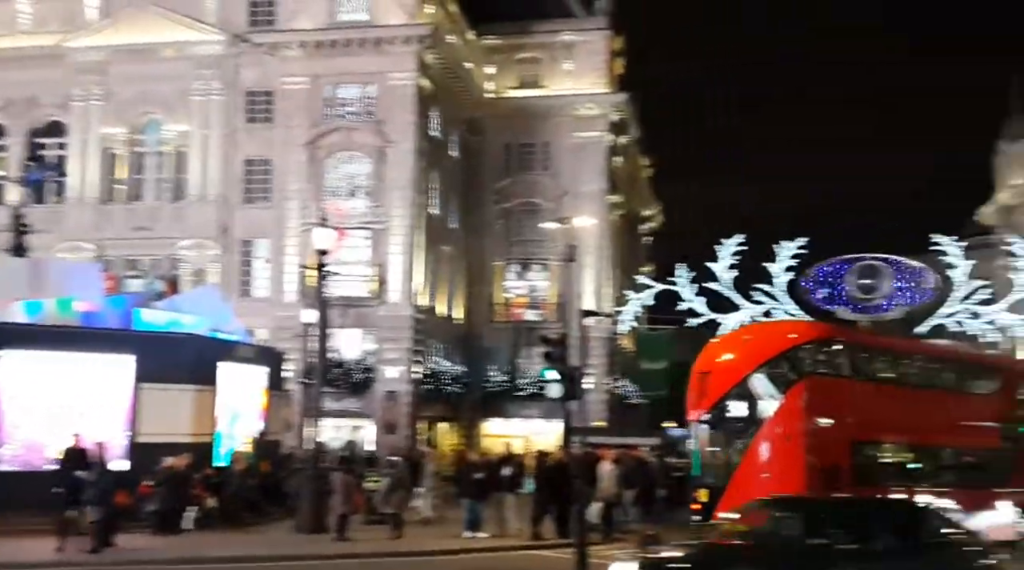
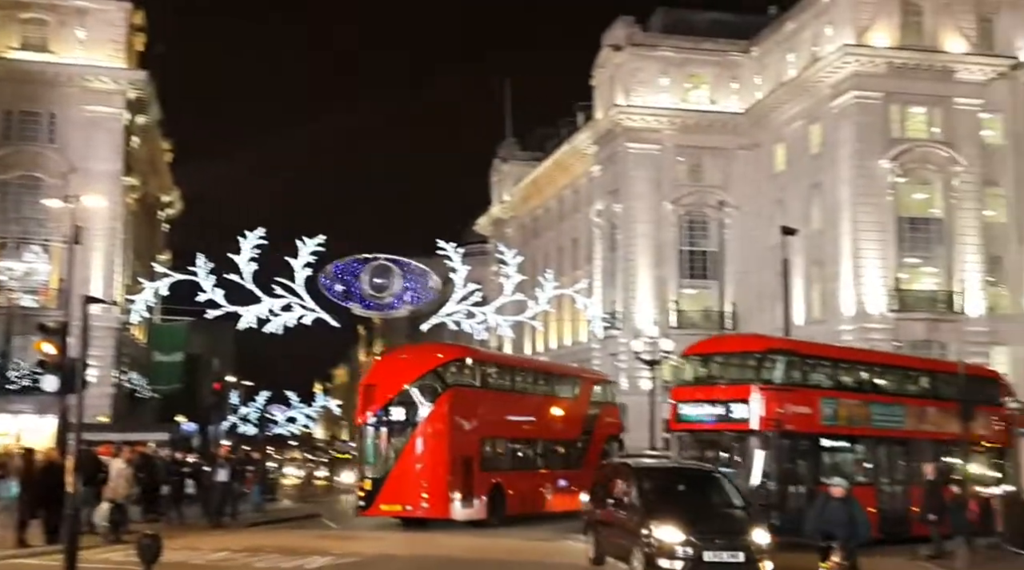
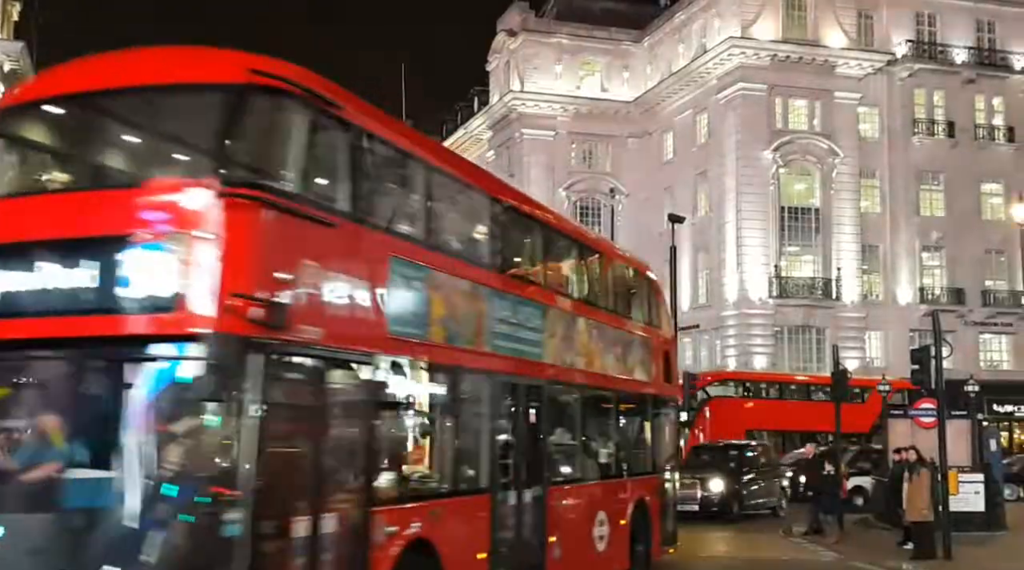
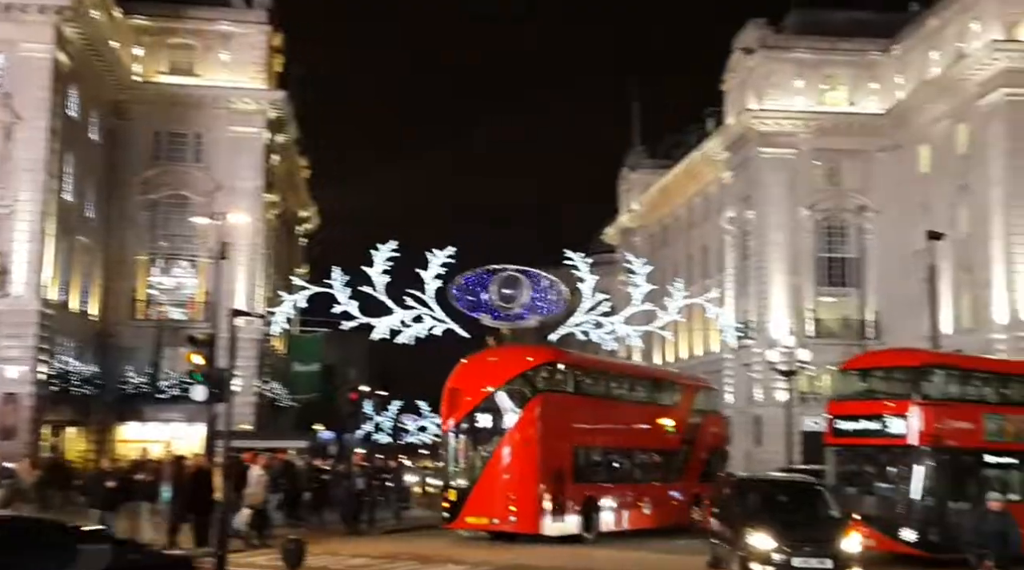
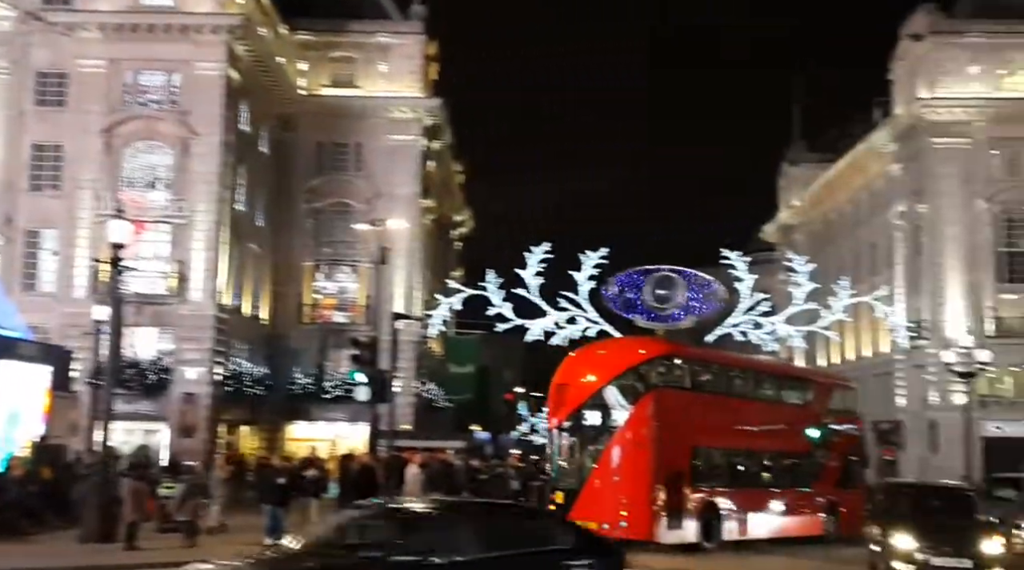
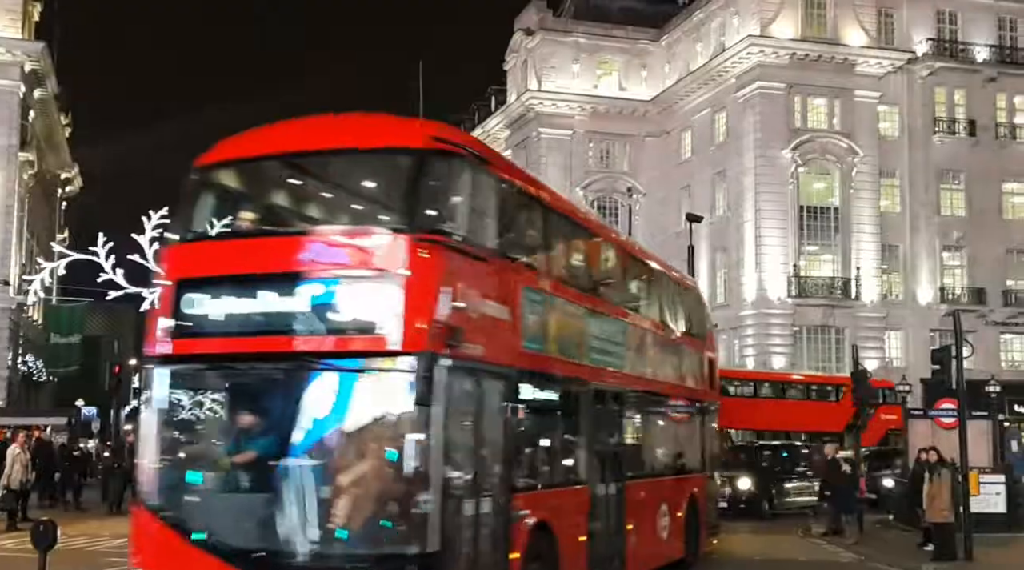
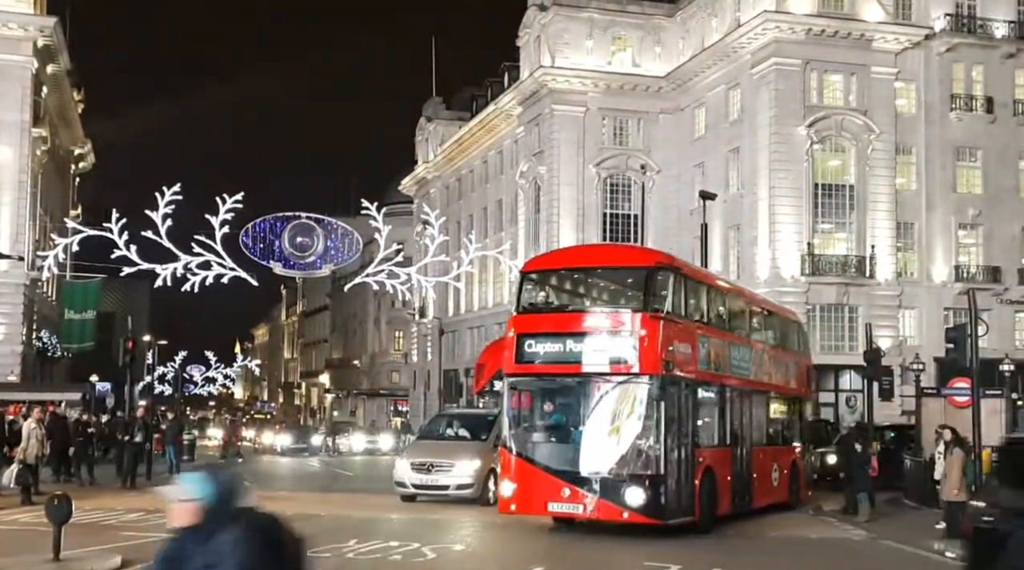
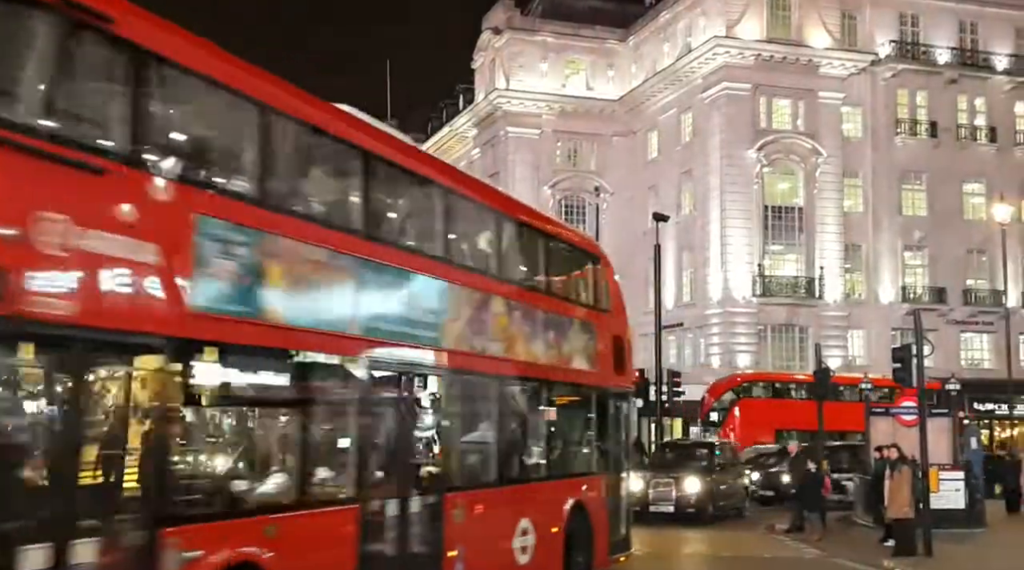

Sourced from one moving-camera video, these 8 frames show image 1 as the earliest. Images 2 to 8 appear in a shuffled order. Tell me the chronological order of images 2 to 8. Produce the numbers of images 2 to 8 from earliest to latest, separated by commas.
5, 4, 2, 7, 6, 3, 8
